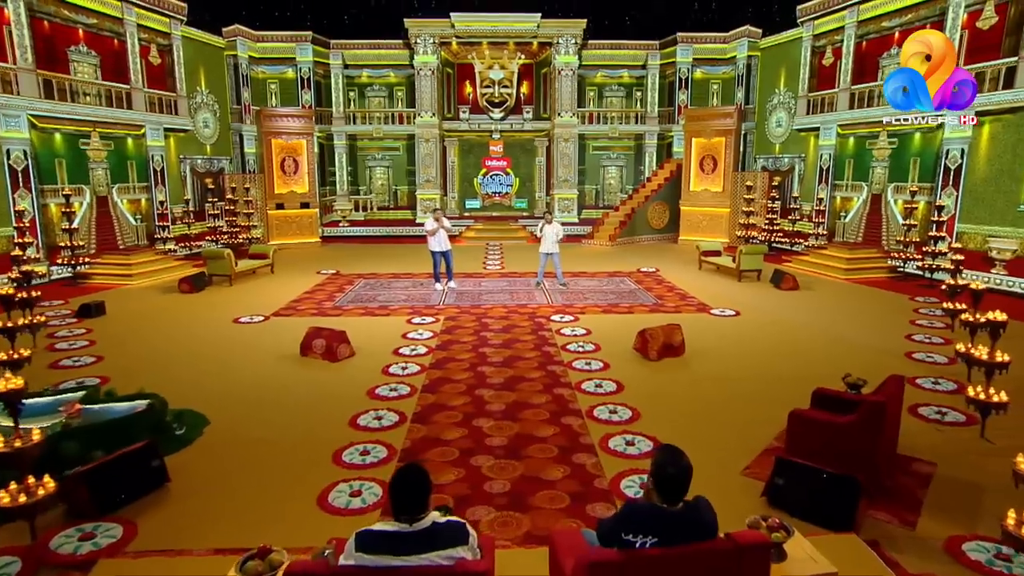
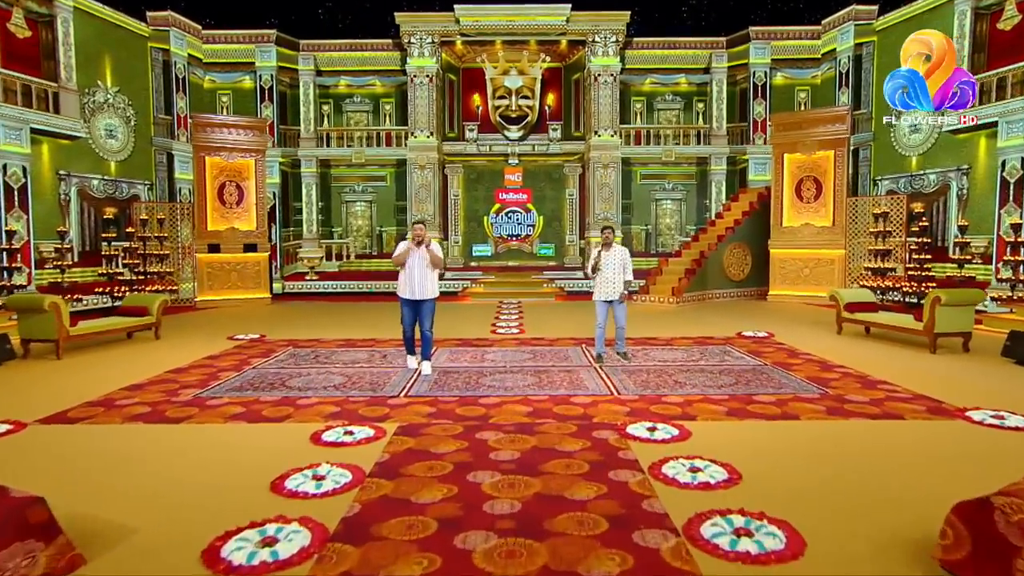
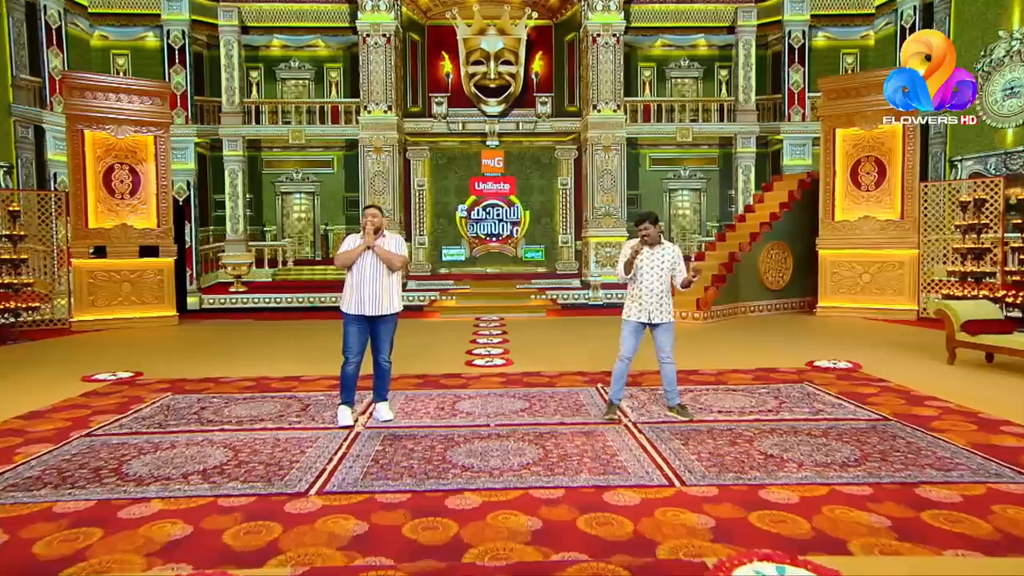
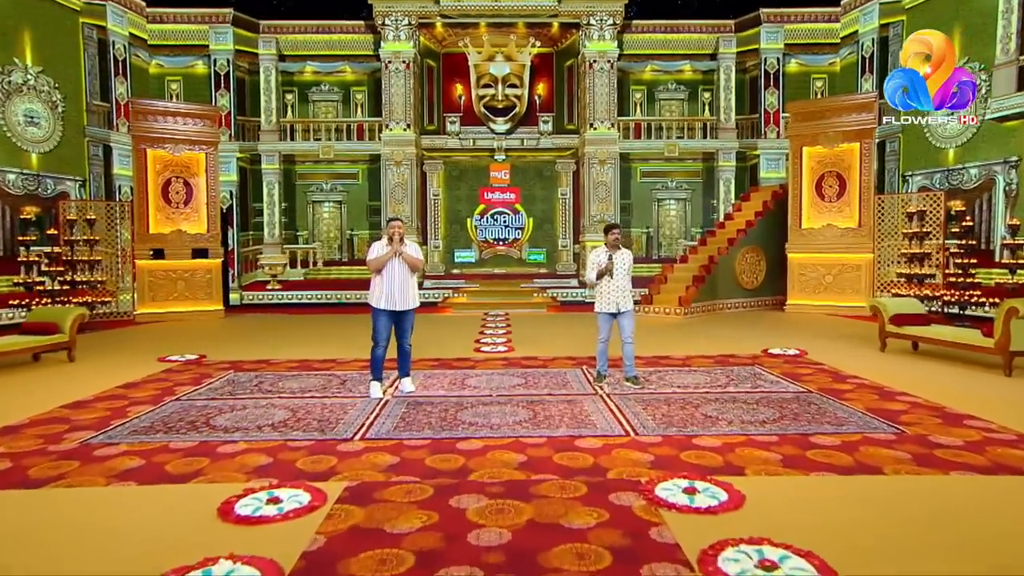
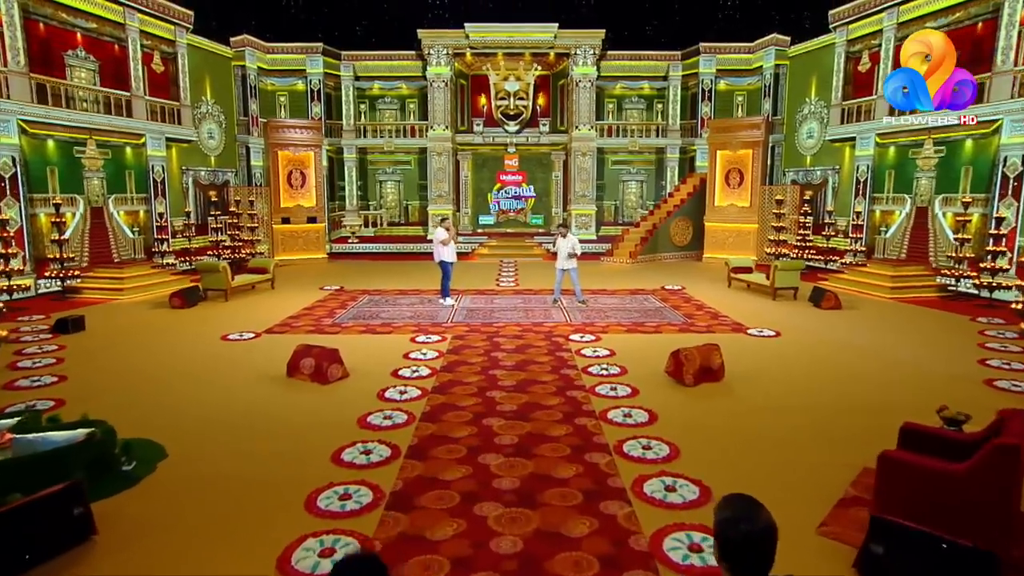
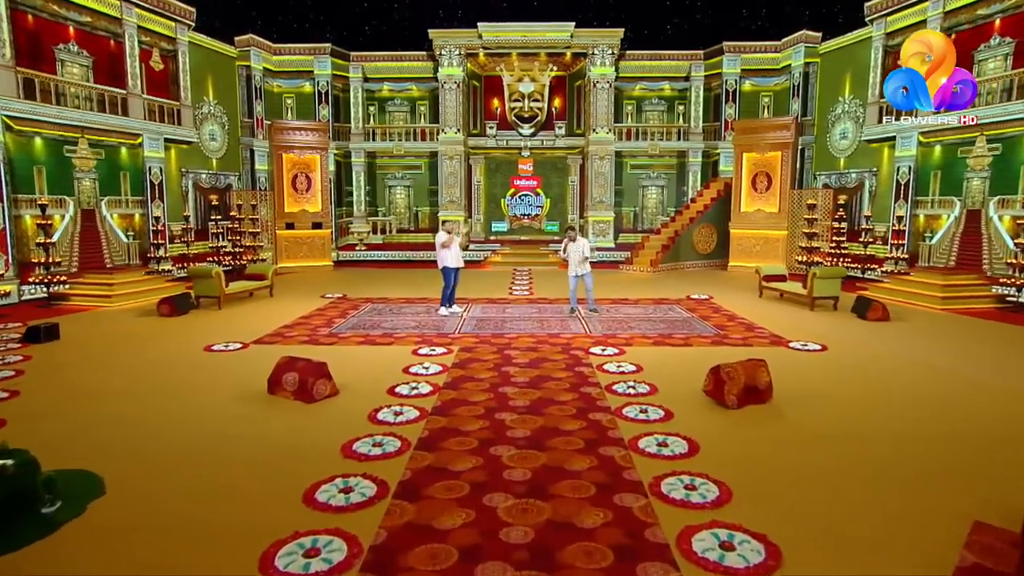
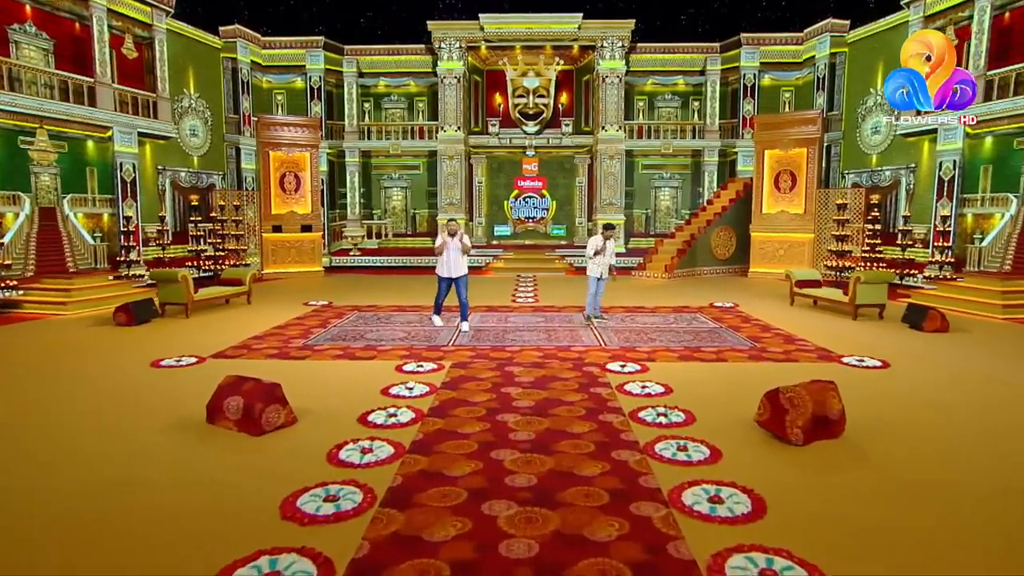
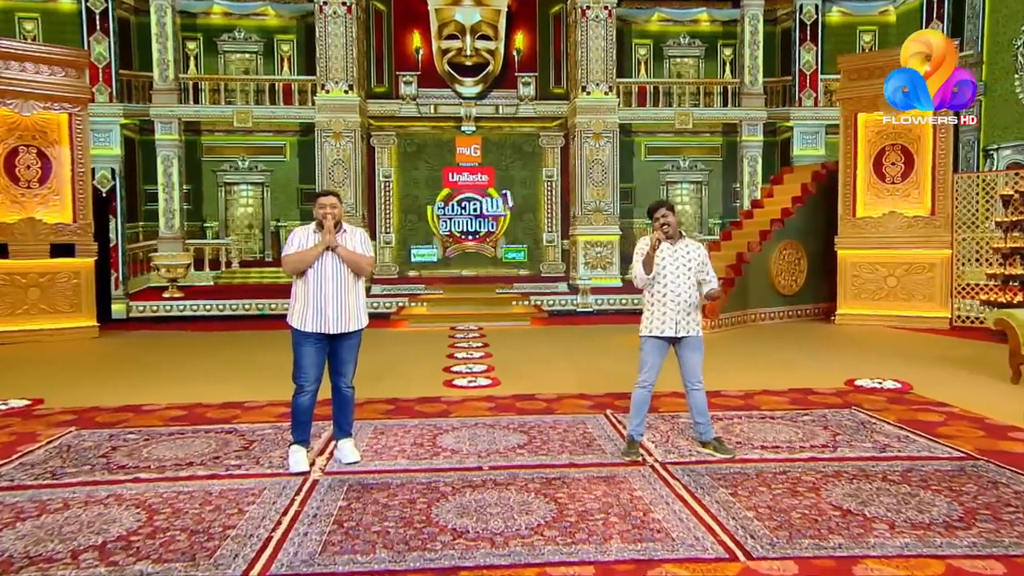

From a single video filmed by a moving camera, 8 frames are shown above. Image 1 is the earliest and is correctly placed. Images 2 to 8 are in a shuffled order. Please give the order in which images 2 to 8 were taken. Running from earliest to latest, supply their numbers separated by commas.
5, 6, 7, 2, 4, 3, 8
